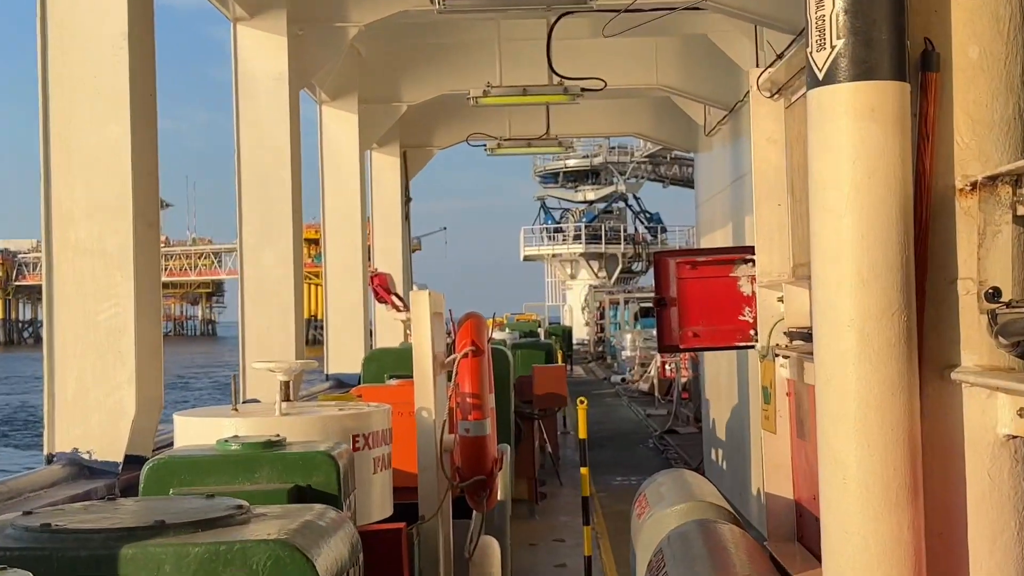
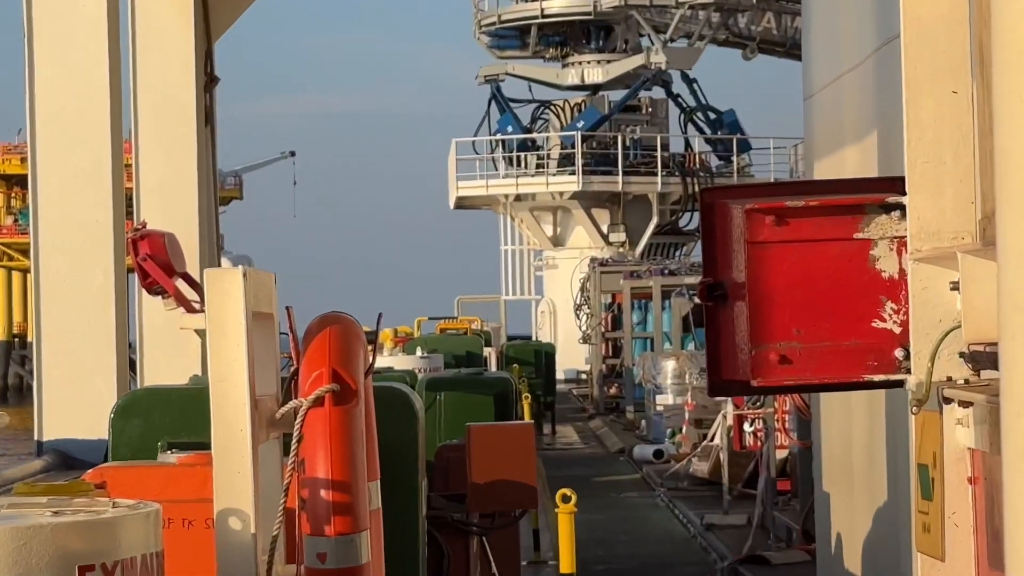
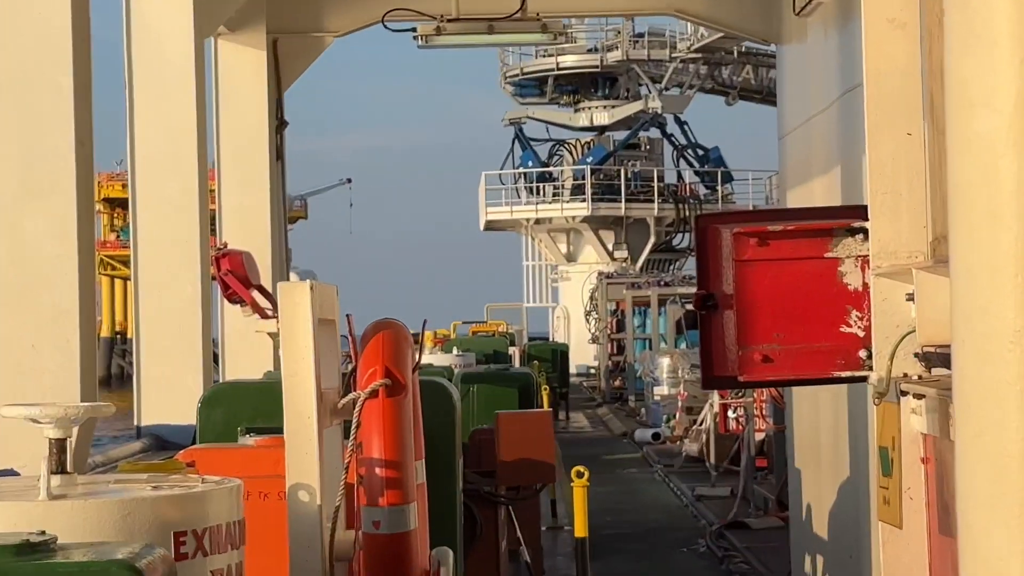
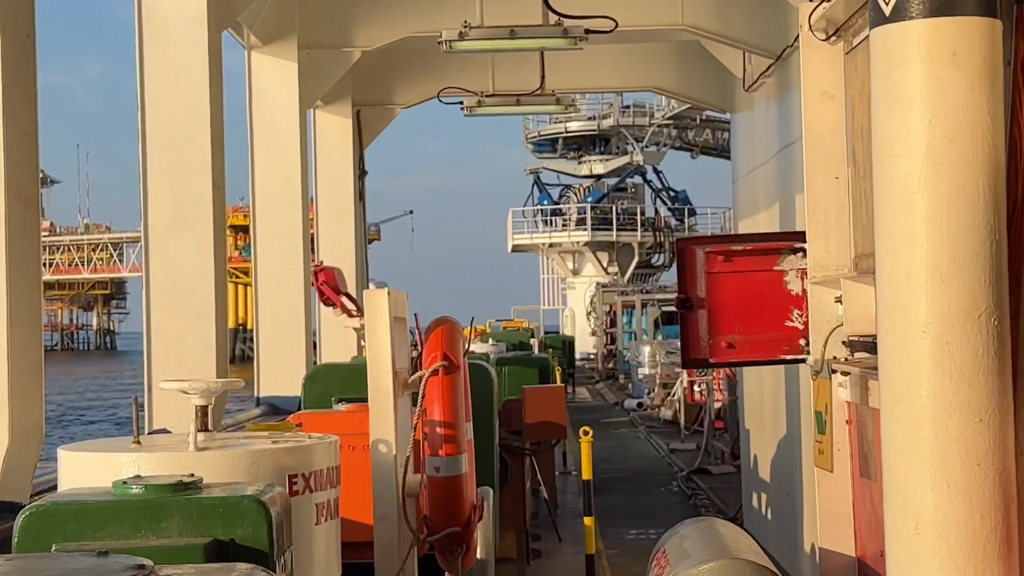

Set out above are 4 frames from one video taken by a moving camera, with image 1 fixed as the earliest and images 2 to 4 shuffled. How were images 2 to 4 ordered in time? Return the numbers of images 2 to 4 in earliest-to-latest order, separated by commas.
4, 3, 2
